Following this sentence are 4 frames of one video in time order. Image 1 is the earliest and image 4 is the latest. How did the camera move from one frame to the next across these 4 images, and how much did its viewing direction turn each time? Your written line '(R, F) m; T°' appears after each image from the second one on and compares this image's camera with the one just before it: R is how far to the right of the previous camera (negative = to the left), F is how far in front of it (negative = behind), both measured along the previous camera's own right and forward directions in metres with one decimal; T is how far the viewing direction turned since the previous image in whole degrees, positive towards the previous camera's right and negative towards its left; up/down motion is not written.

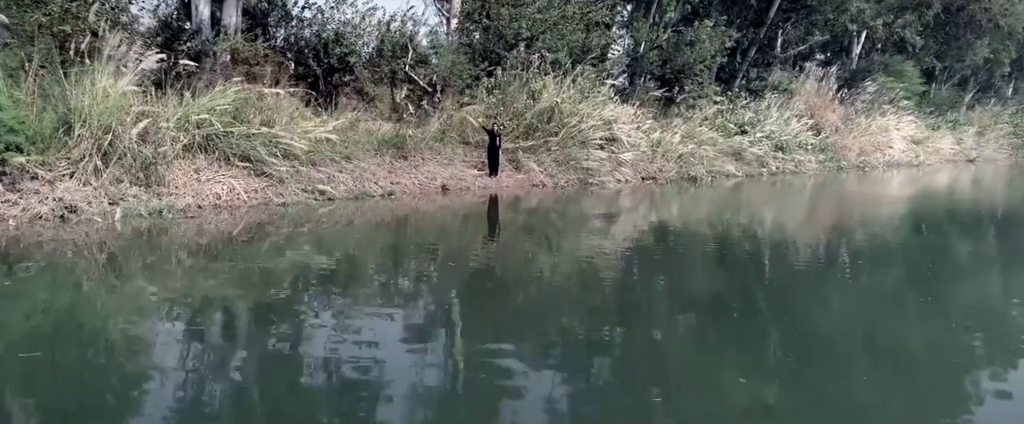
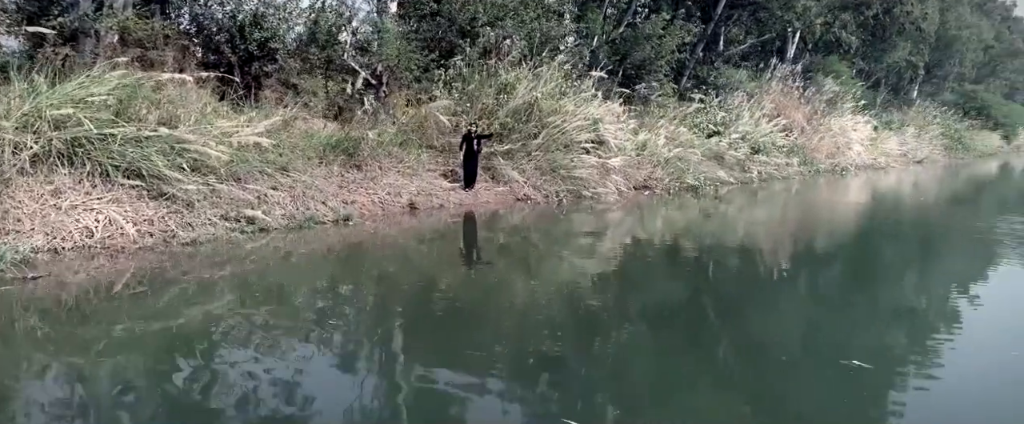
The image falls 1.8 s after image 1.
(-0.7, +2.5) m; +6°
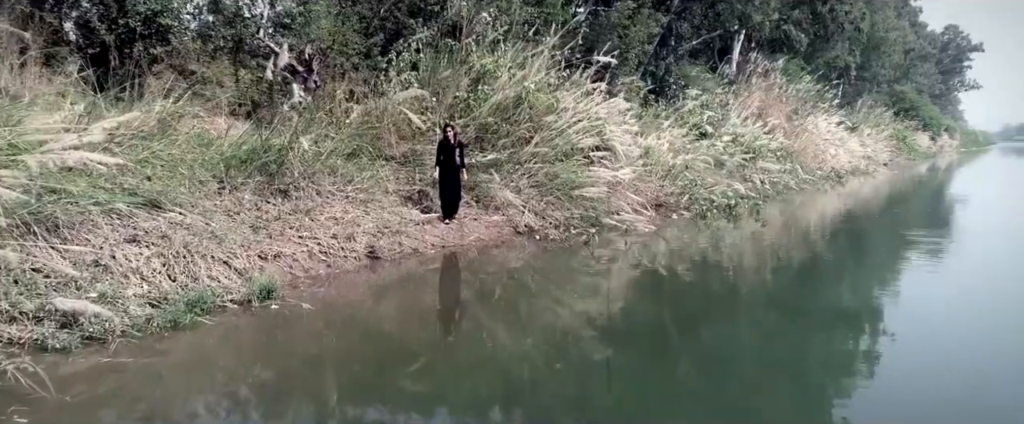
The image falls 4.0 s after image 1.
(-0.6, +2.9) m; +5°
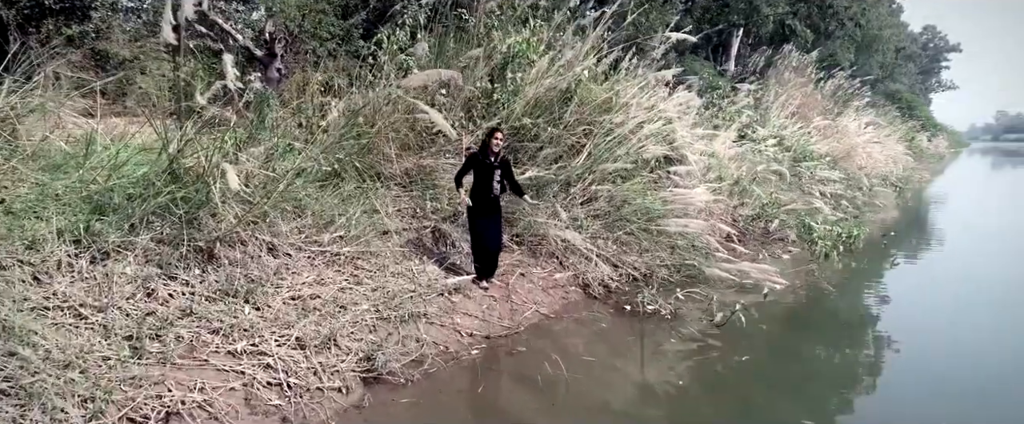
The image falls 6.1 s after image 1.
(-0.5, +2.4) m; +1°
